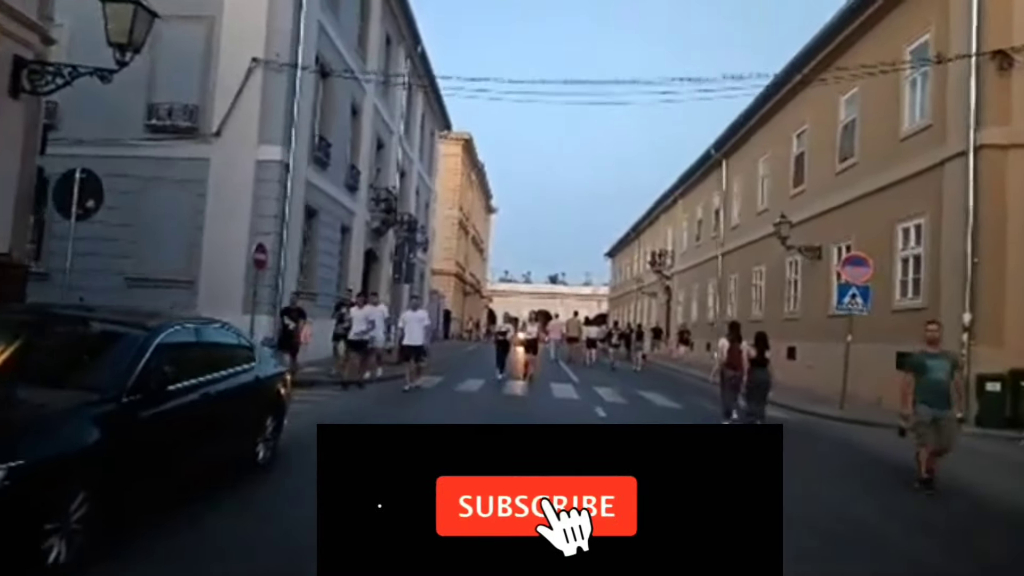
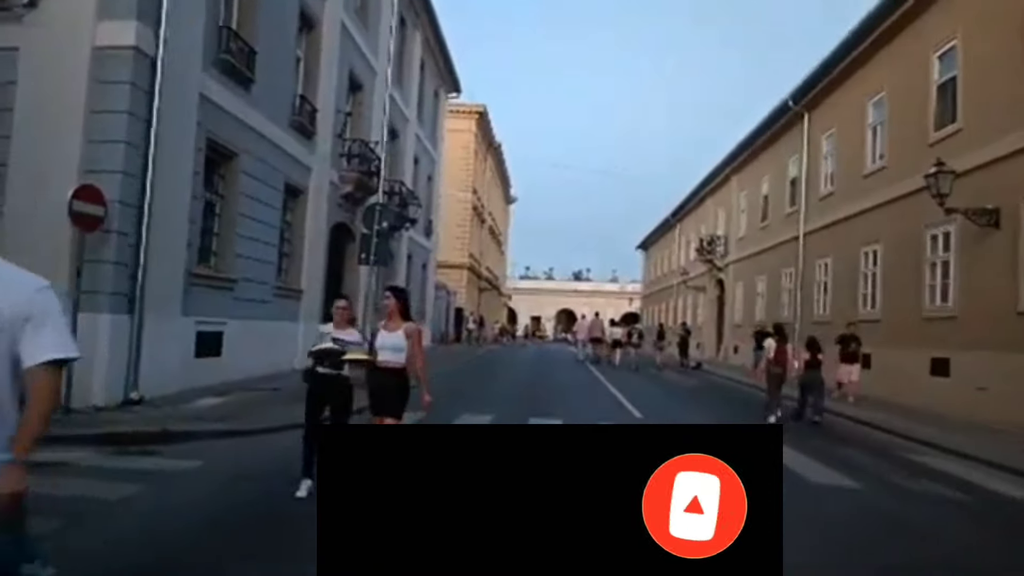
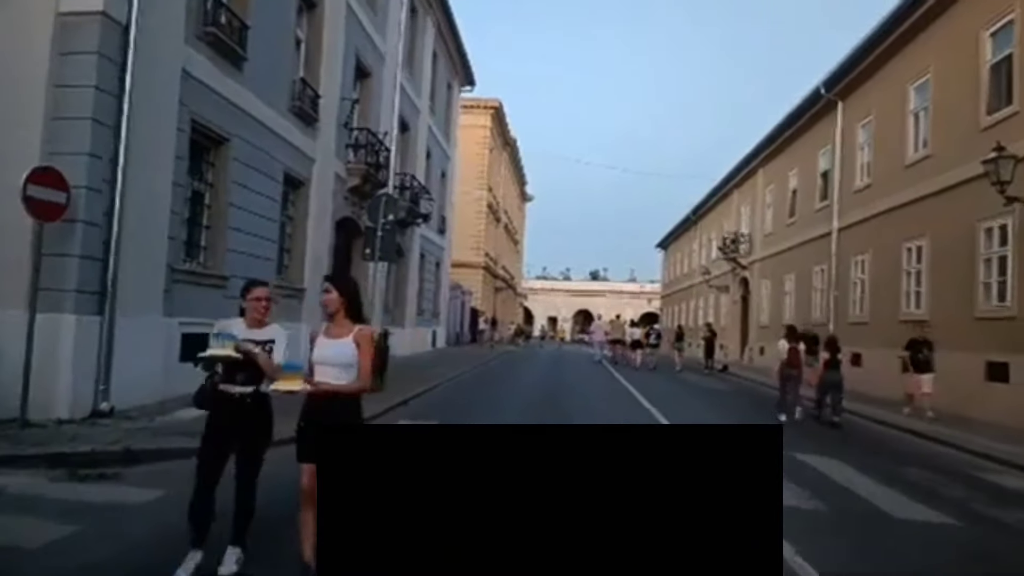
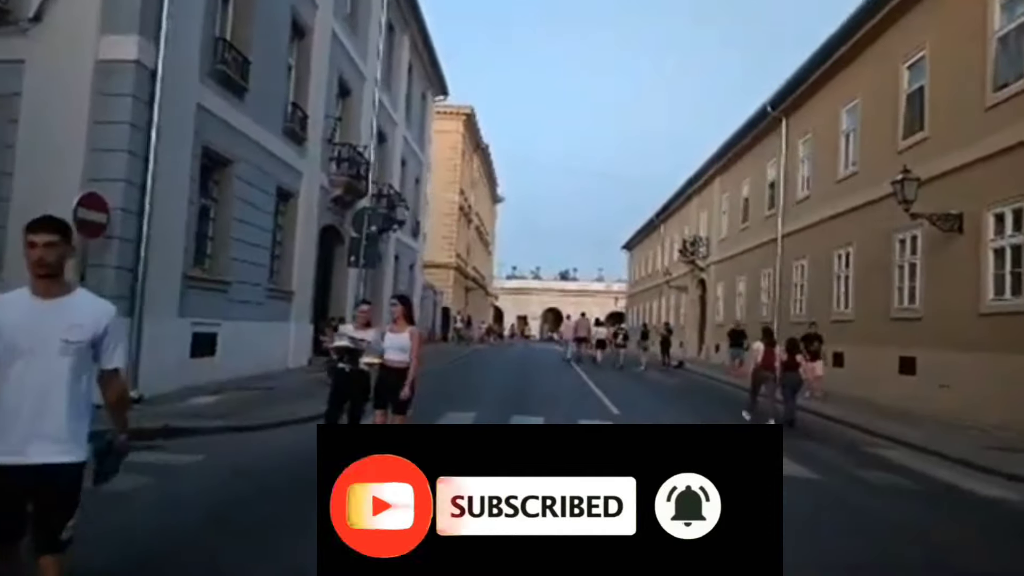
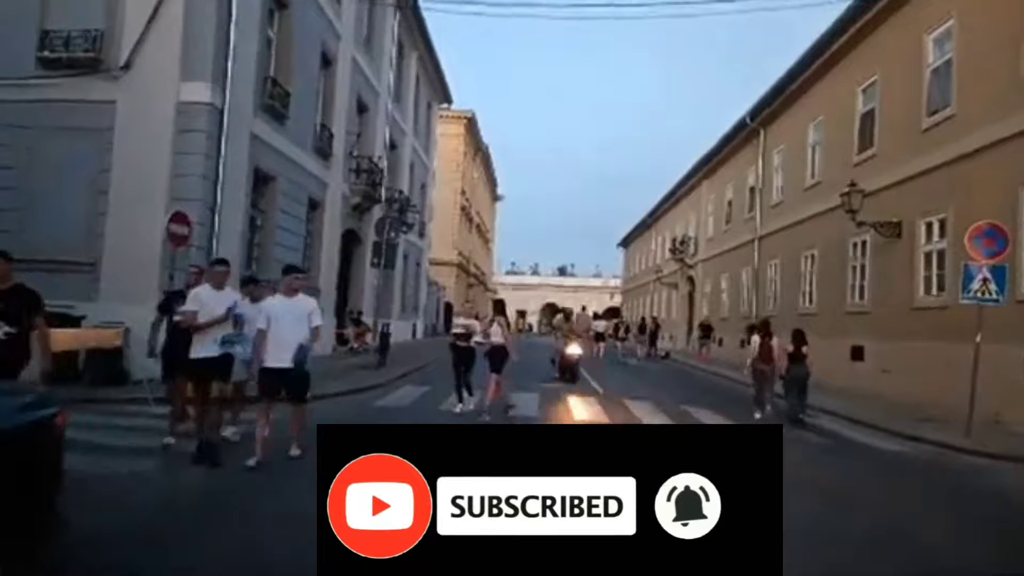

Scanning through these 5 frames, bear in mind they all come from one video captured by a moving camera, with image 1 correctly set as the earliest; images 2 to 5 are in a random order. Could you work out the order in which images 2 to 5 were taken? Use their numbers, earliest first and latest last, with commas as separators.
5, 4, 2, 3
